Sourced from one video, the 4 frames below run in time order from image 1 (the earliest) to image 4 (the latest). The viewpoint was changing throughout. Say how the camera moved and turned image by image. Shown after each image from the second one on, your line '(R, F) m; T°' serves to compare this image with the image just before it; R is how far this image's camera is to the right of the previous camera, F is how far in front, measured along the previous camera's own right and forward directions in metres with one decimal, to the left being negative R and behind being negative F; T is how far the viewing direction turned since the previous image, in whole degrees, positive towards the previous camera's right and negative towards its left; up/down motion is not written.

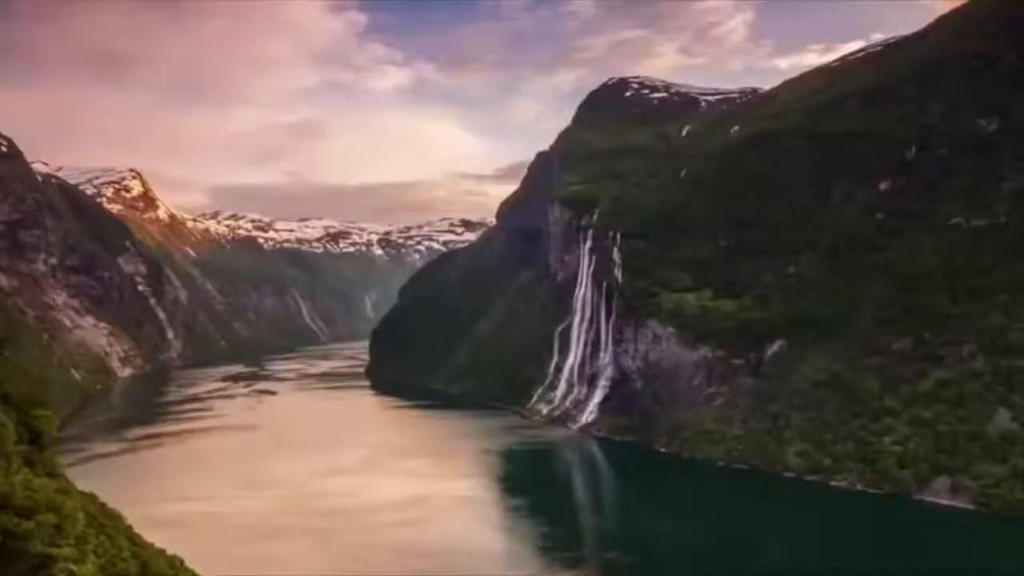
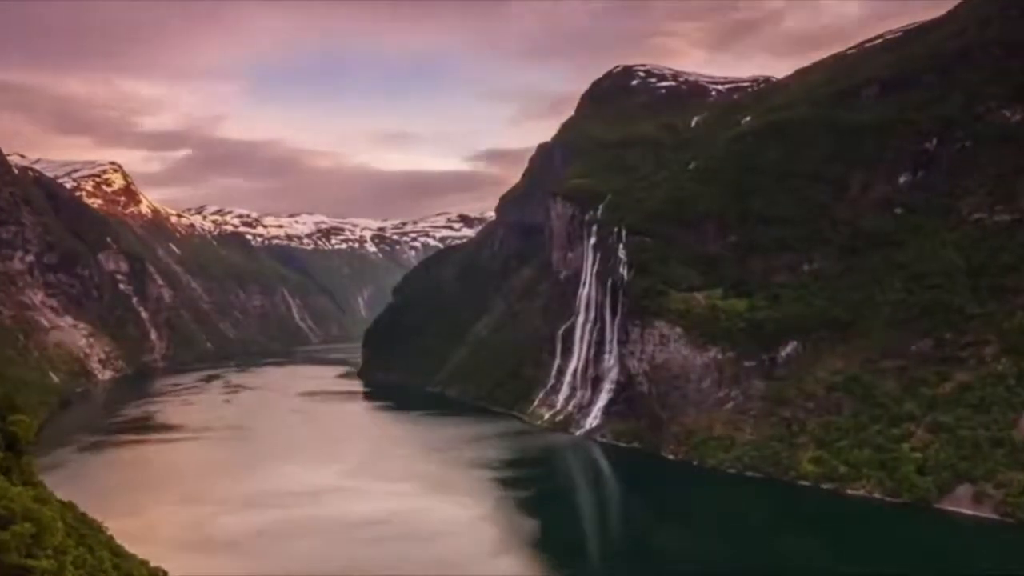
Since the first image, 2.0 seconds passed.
(+0.2, +4.8) m; 0°
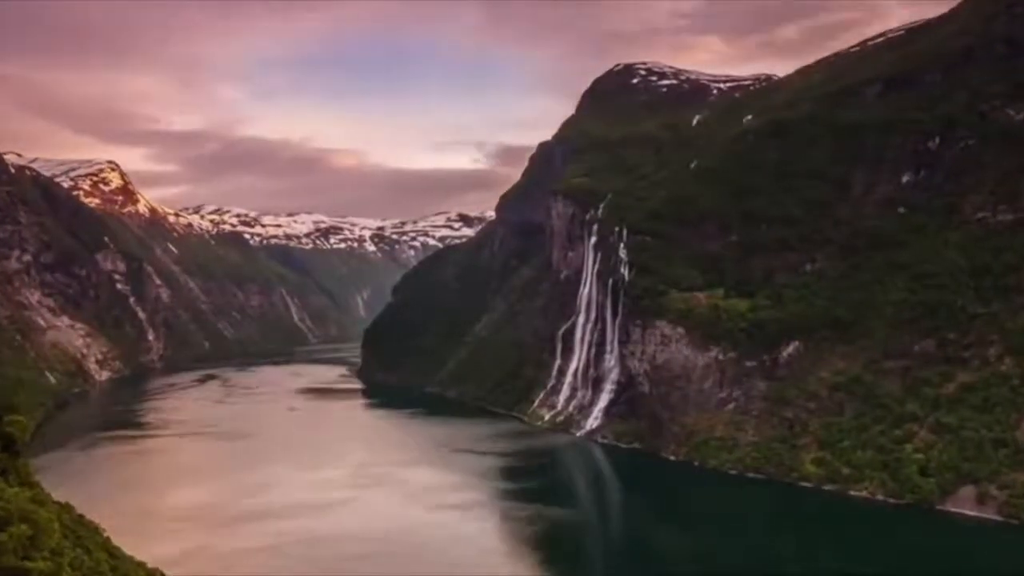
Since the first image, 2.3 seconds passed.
(0.0, +0.7) m; 0°
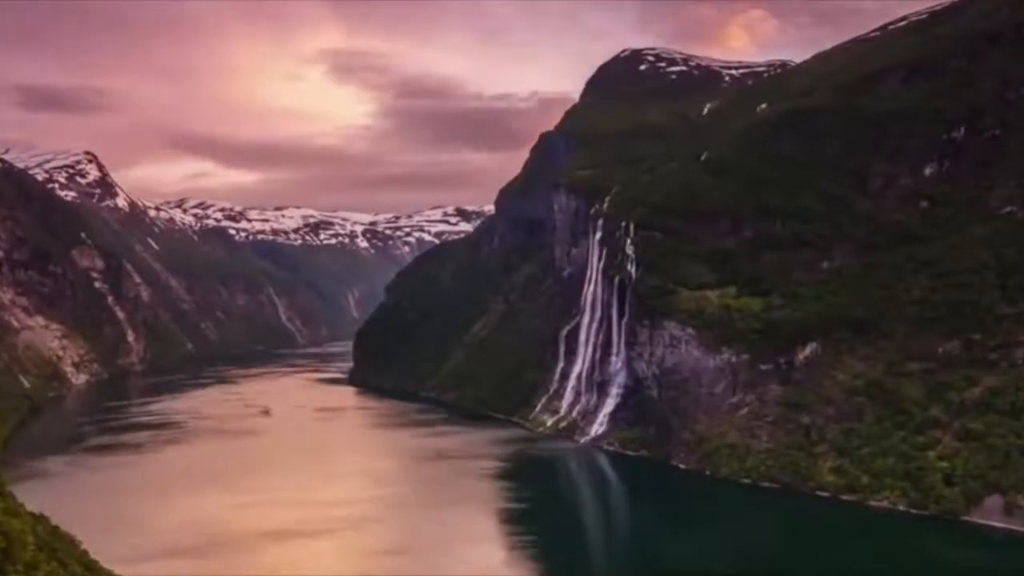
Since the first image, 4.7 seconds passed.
(+0.1, +5.2) m; 0°
